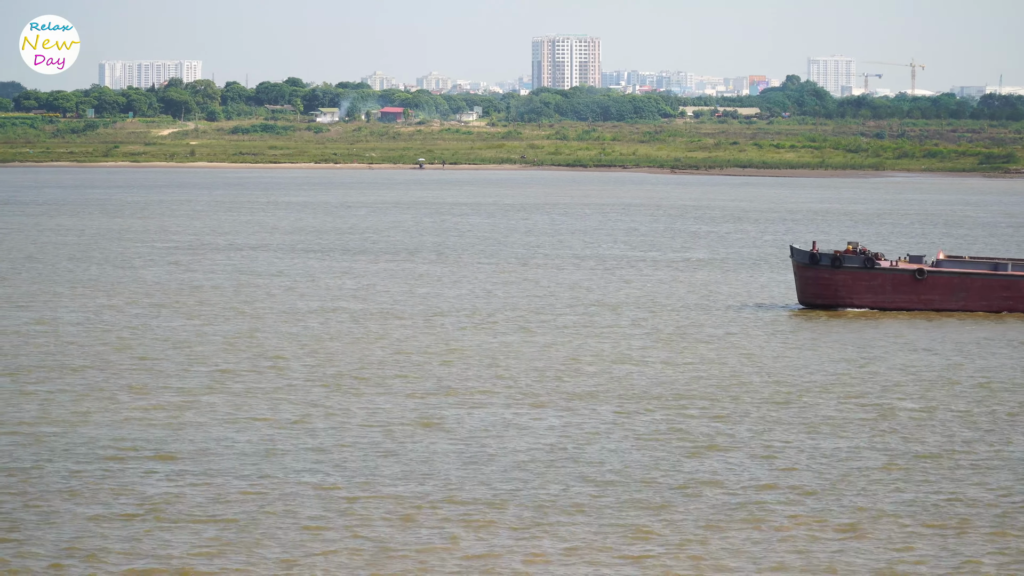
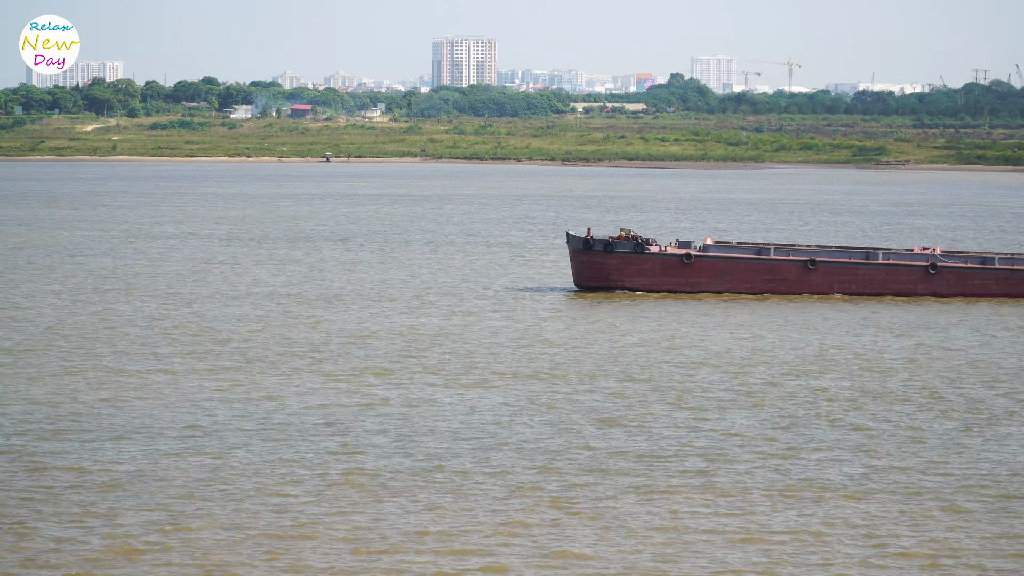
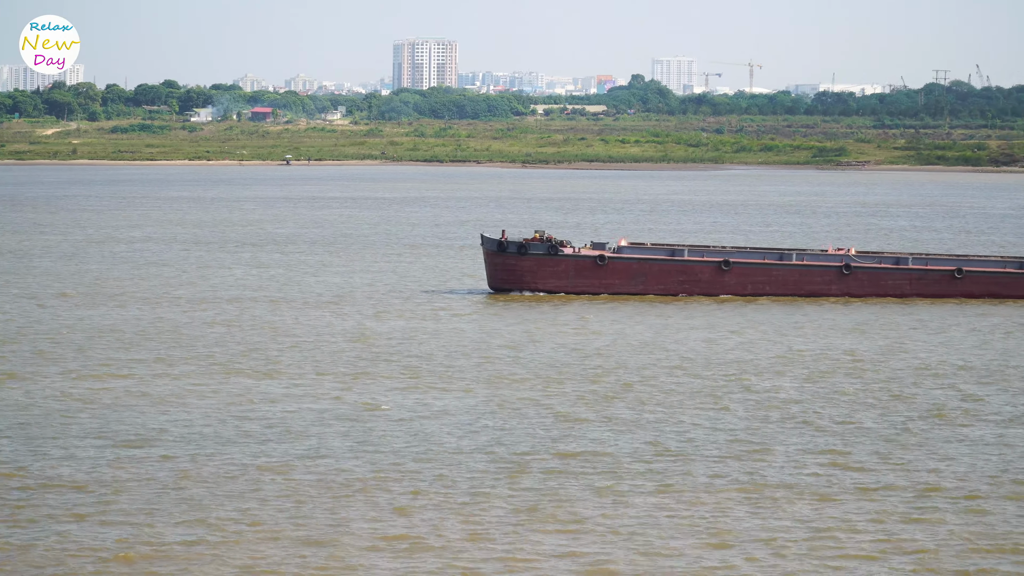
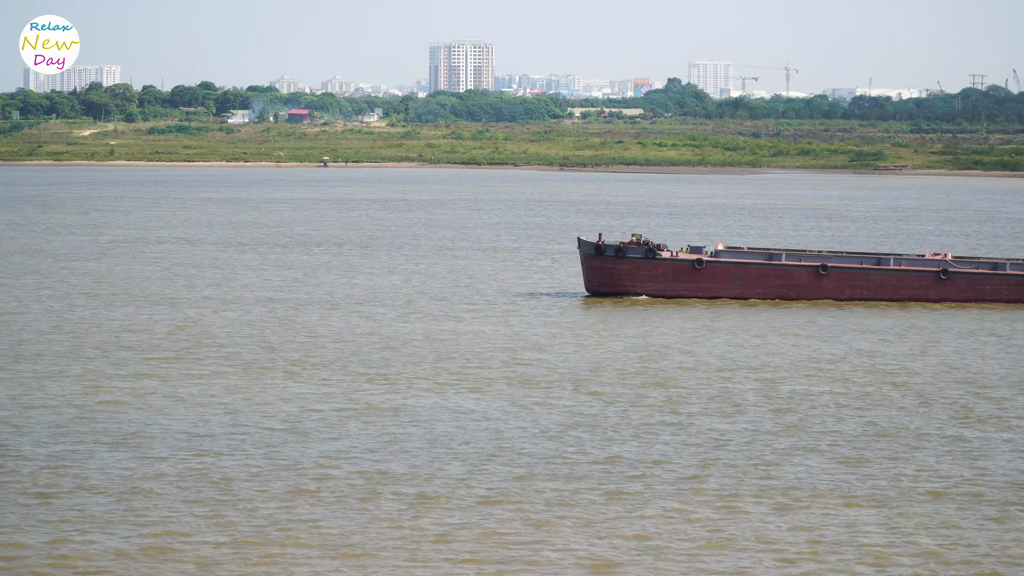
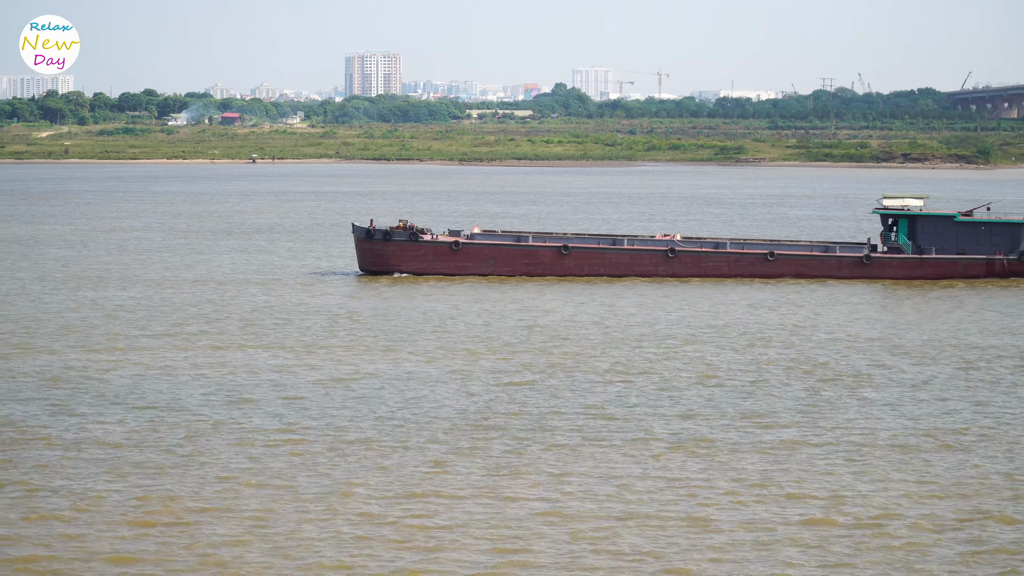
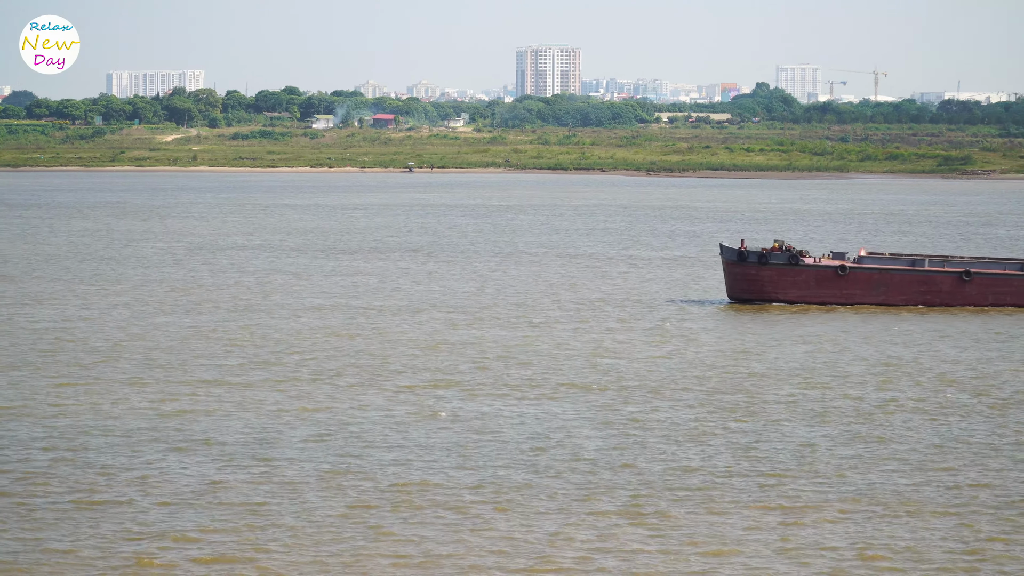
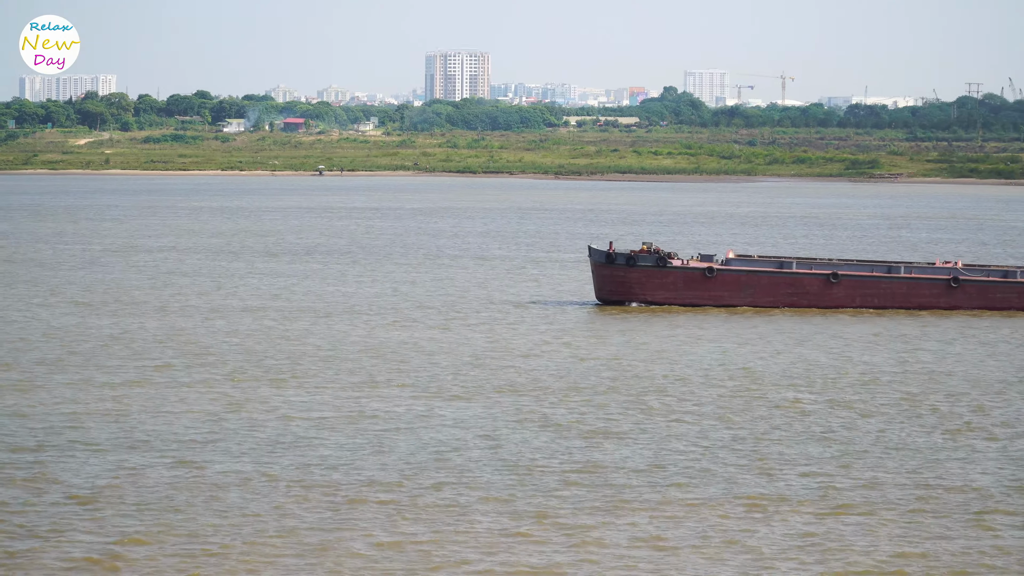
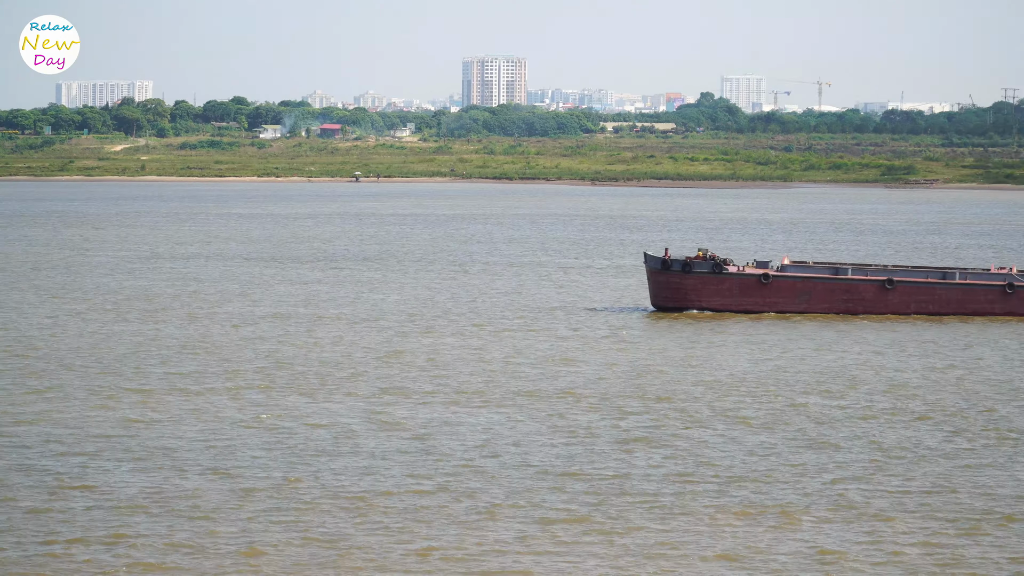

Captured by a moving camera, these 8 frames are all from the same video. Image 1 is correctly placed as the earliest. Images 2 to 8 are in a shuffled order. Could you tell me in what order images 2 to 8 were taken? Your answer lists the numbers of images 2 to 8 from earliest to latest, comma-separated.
6, 8, 7, 4, 2, 3, 5
